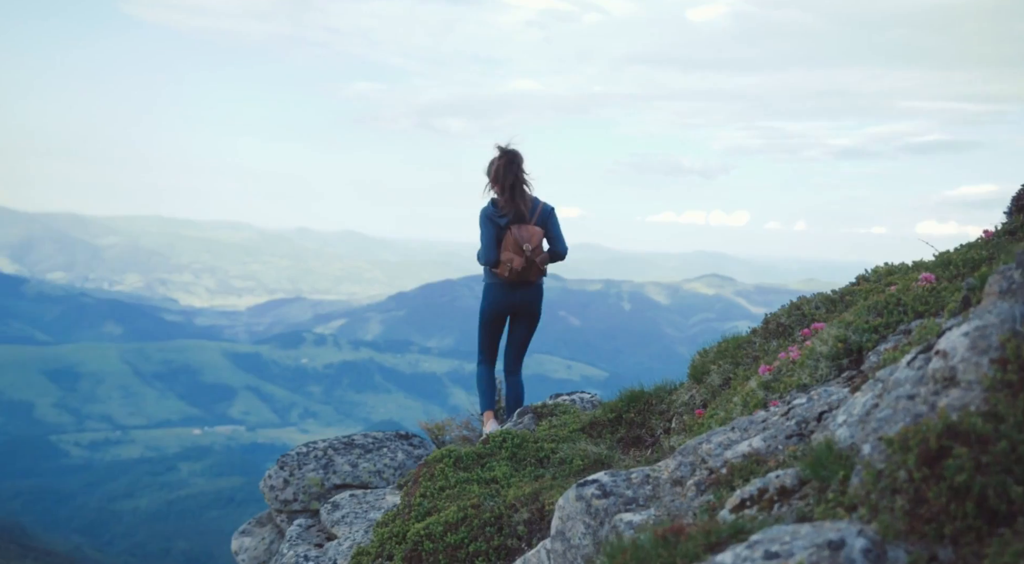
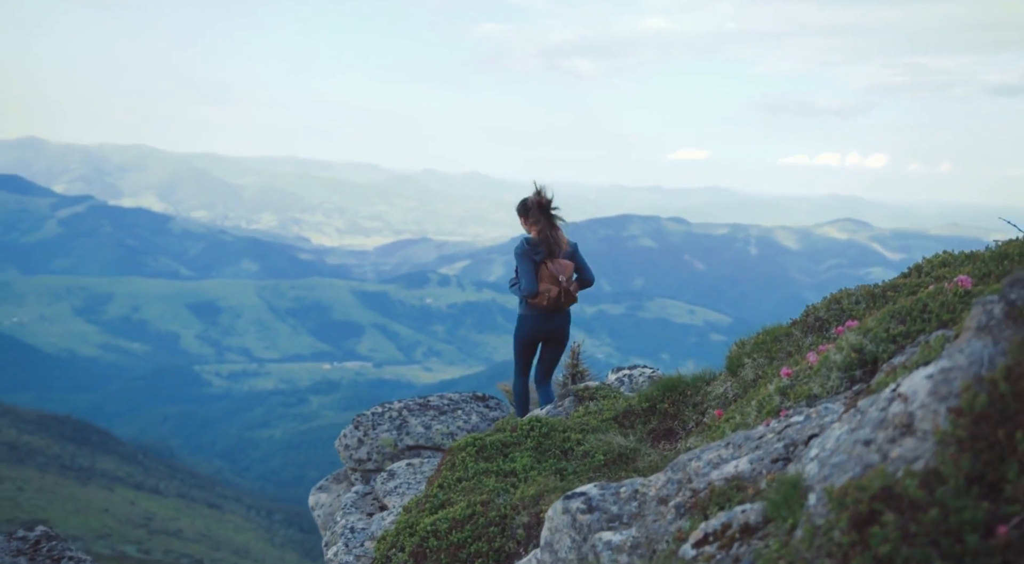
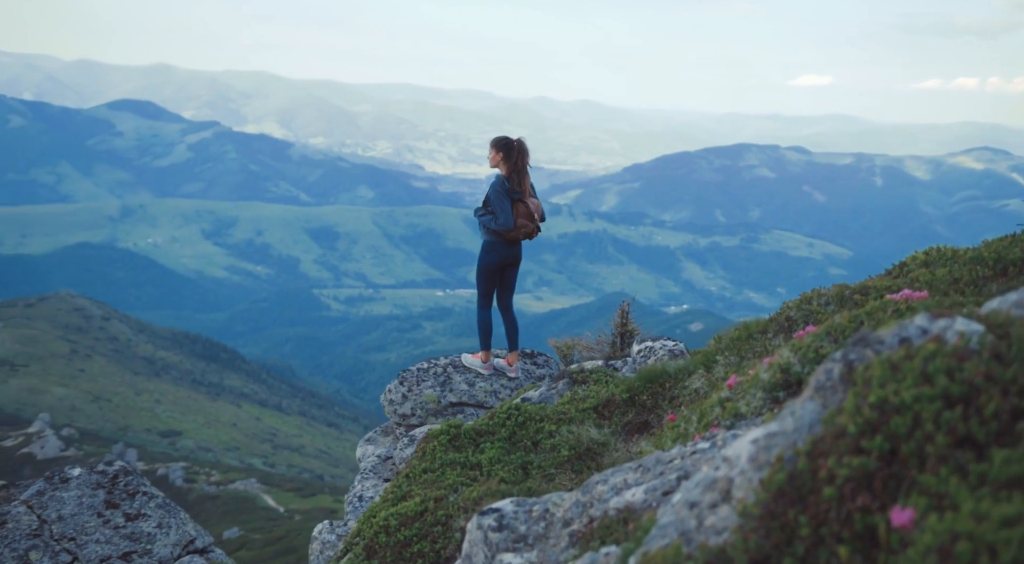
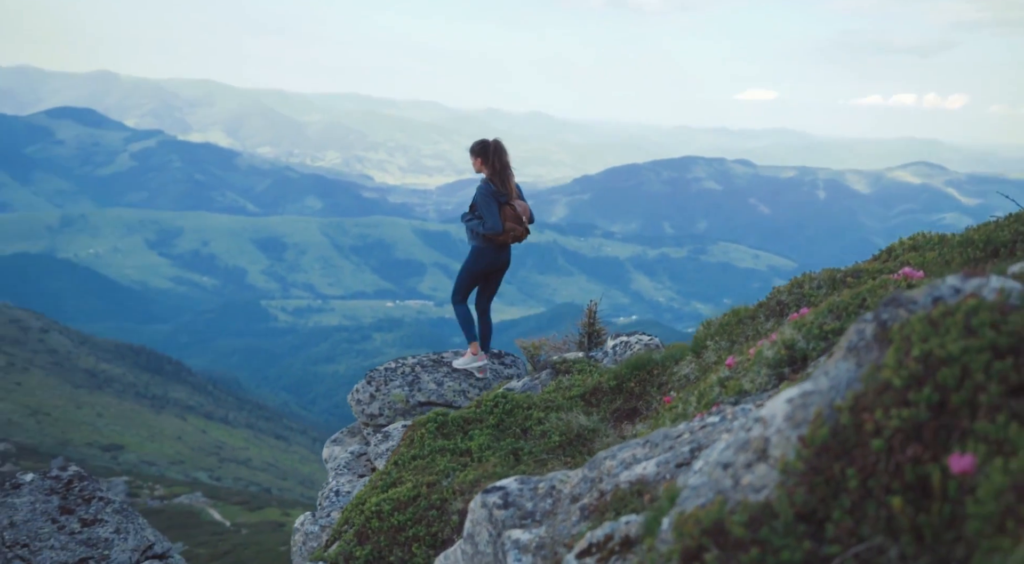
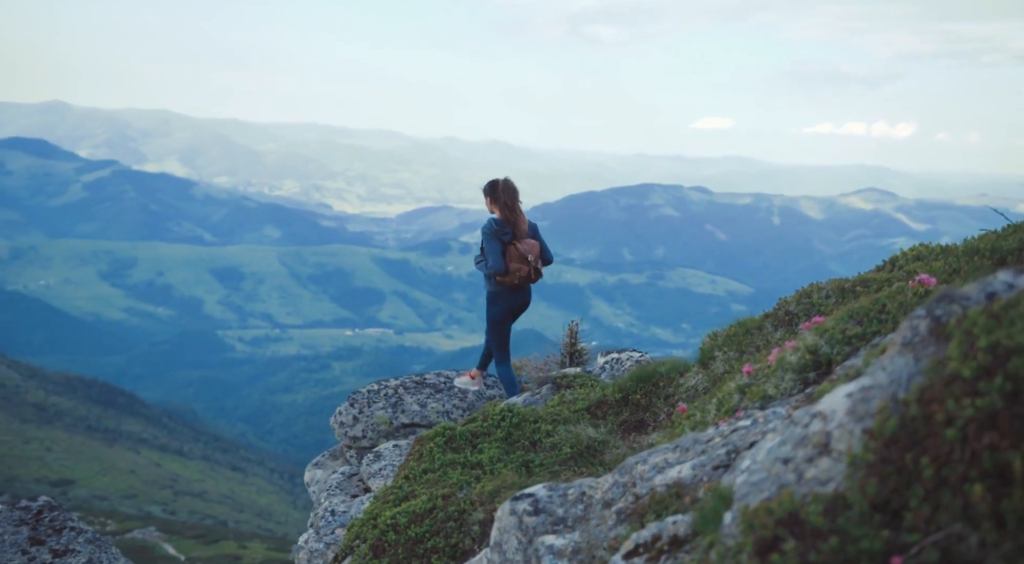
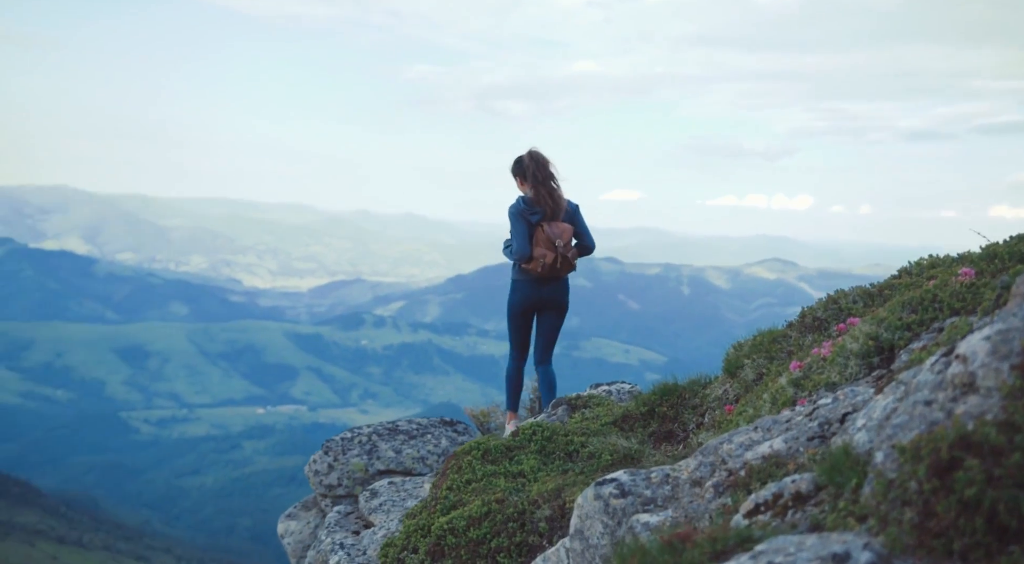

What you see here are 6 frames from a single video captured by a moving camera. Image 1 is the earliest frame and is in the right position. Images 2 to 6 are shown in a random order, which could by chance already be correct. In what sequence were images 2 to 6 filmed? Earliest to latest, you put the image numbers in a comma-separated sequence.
6, 2, 5, 4, 3
